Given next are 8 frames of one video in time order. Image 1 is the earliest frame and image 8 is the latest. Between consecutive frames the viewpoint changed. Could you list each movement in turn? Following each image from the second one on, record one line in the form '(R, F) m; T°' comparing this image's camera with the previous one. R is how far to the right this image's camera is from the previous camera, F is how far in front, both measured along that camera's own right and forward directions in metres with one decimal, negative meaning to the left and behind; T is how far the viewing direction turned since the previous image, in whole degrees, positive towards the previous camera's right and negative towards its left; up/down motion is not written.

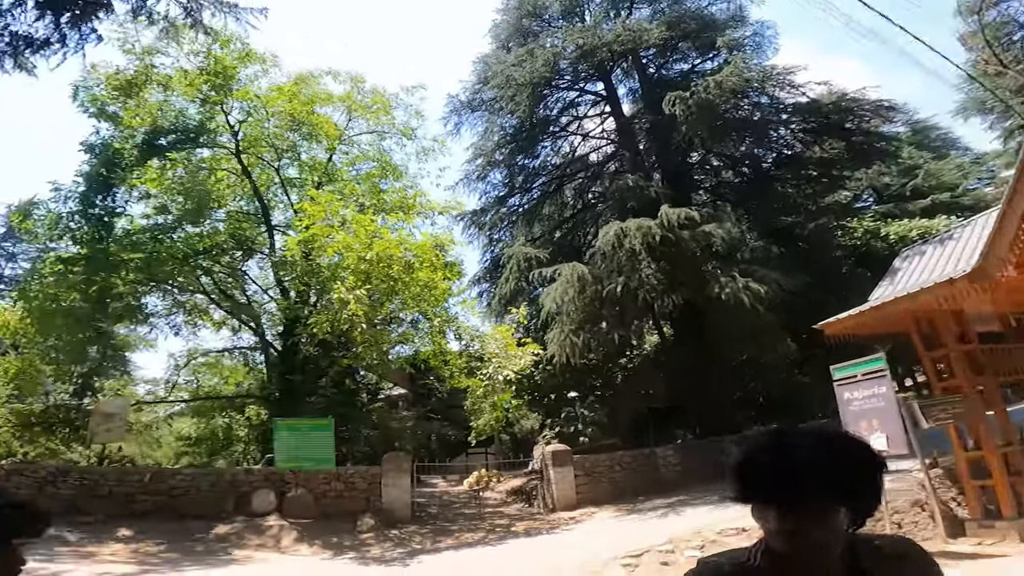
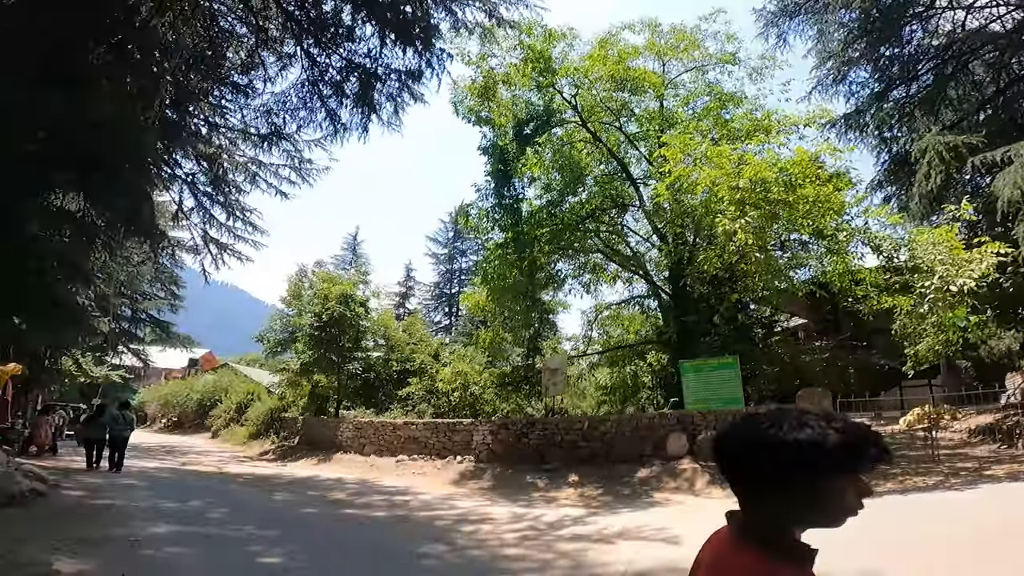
(-0.5, 0.0) m; -30°
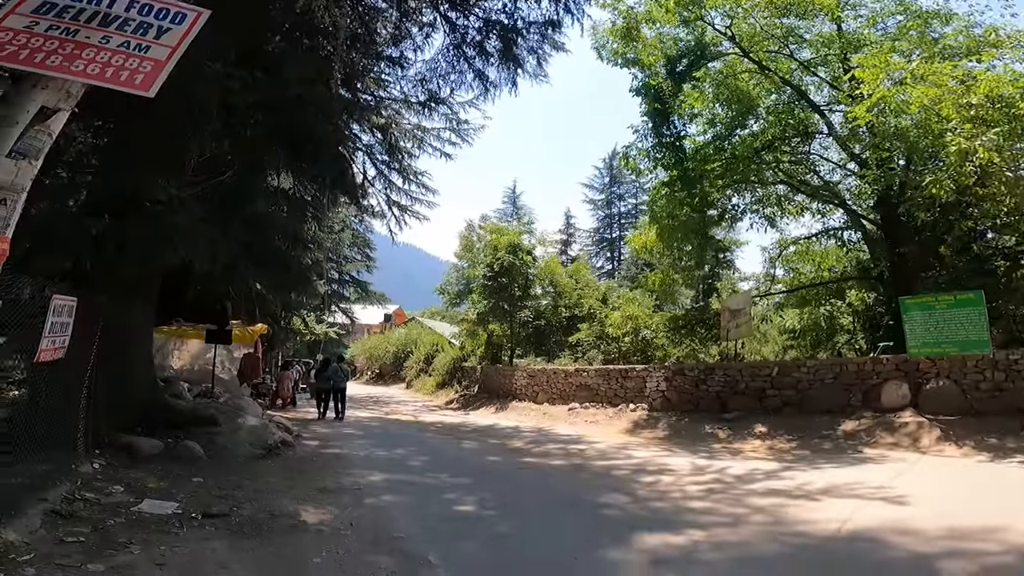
(0.0, +0.2) m; -15°
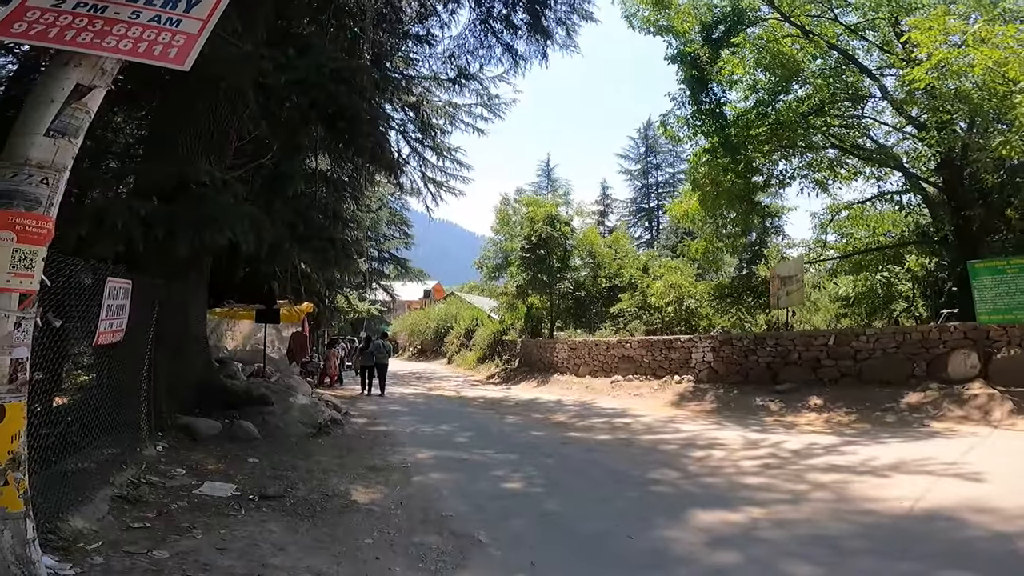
(-0.1, +0.2) m; -4°
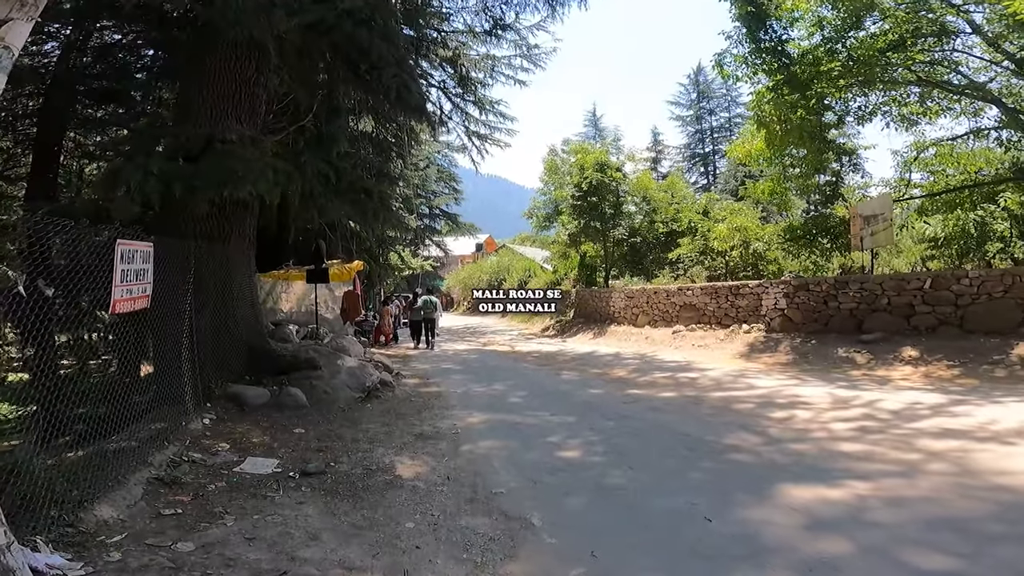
(0.0, +0.7) m; -5°
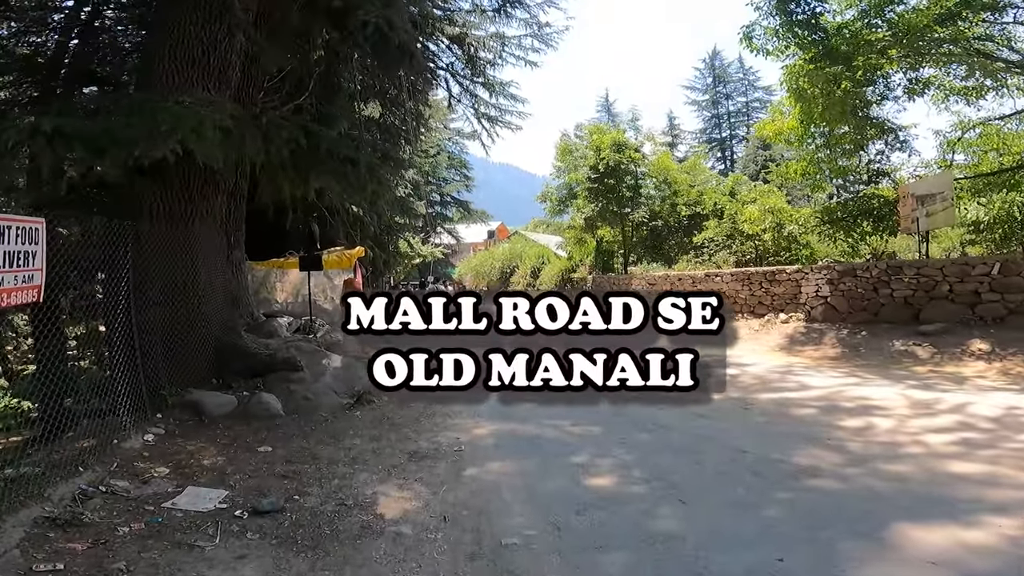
(0.0, +1.2) m; -1°
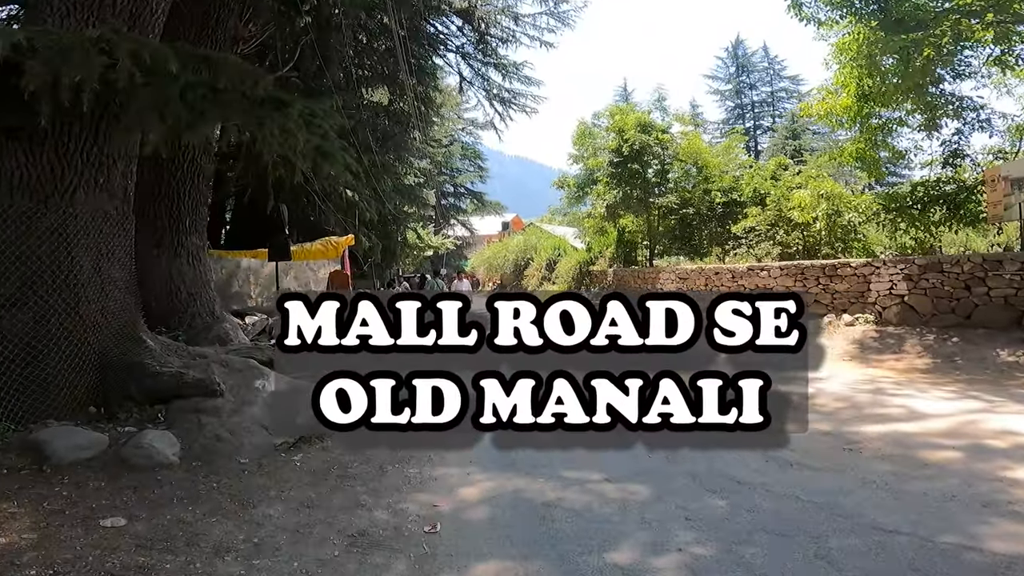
(+0.1, +1.9) m; -1°
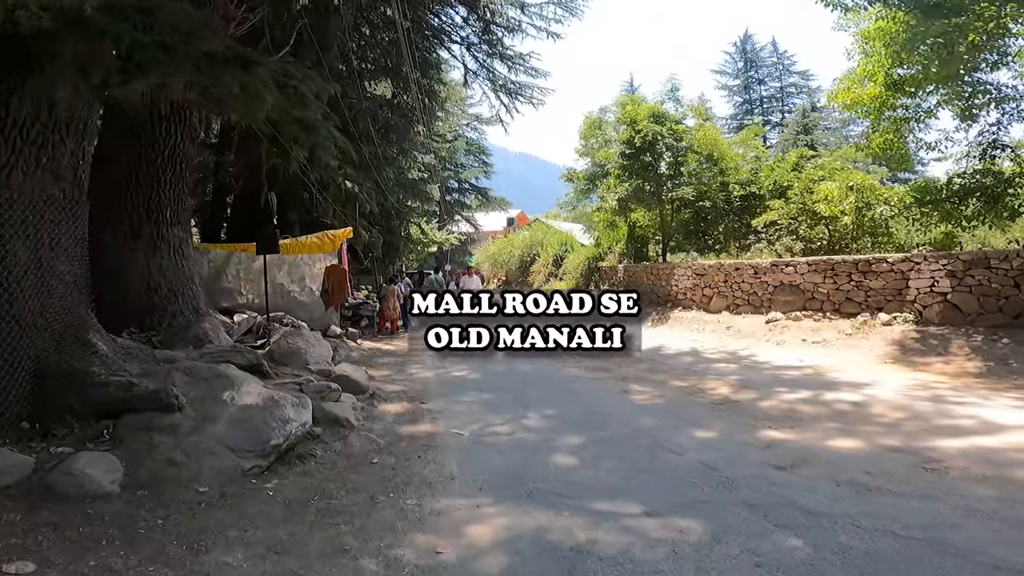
(-0.1, +0.8) m; 0°
